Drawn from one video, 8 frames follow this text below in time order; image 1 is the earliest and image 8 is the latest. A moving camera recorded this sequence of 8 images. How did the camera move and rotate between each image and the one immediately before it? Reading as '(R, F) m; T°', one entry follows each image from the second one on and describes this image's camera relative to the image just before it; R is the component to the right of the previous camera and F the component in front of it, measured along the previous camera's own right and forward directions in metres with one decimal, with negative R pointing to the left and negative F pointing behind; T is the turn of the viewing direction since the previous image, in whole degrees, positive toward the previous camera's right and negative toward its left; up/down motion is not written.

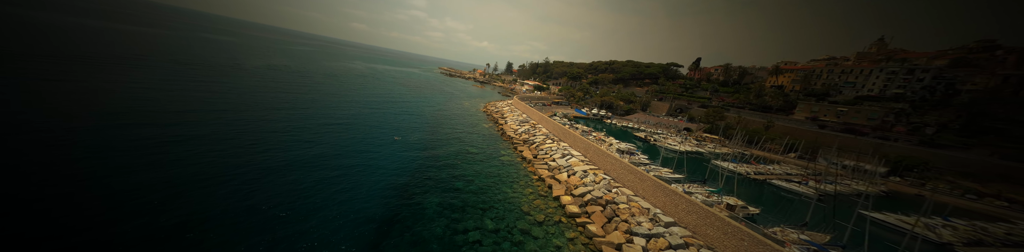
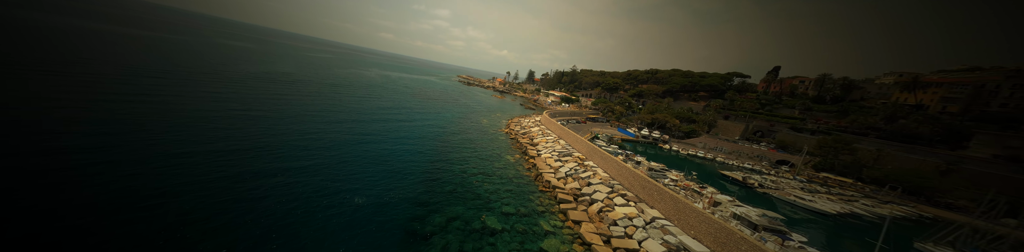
(-1.4, +6.7) m; -5°
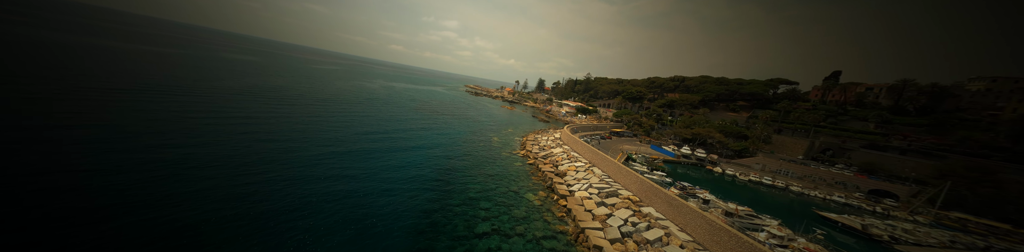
(-0.9, +4.1) m; -2°
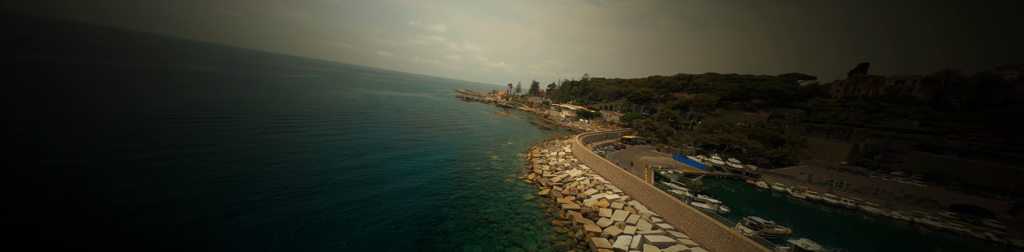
(-0.9, +4.3) m; +2°
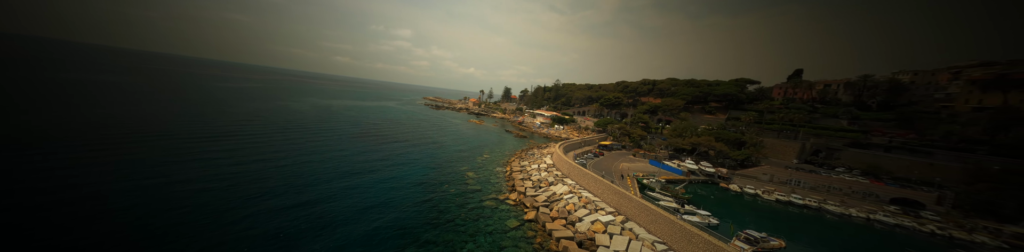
(-0.3, +1.9) m; +7°
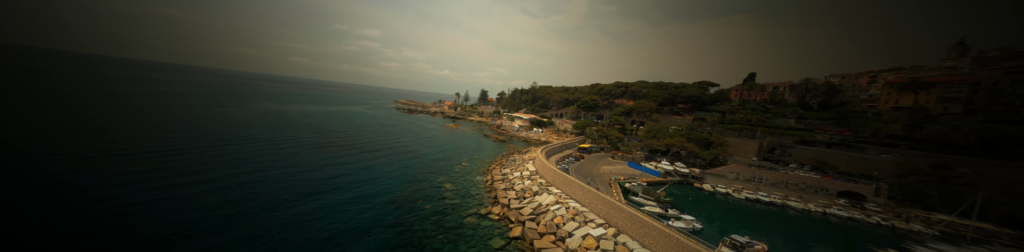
(-0.3, +1.1) m; +6°
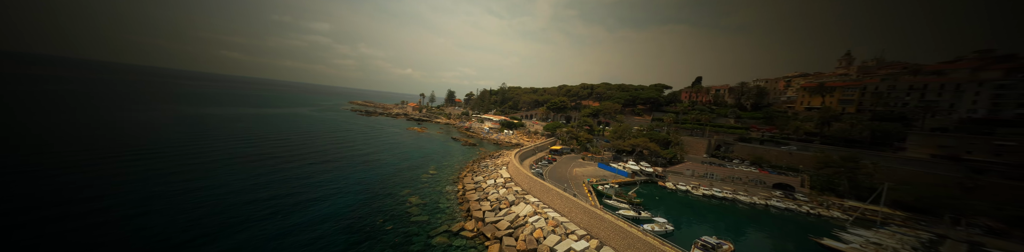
(-0.3, +1.1) m; +8°
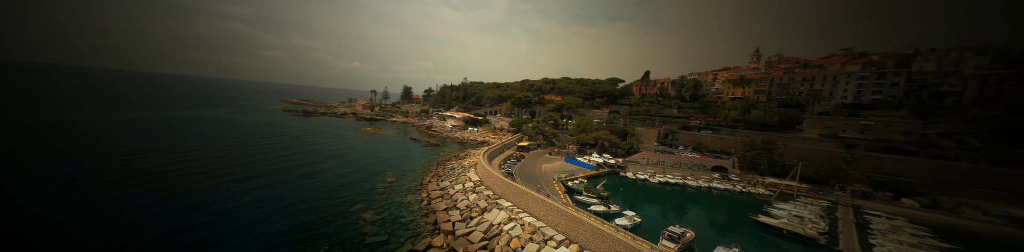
(-0.3, +1.0) m; +10°
